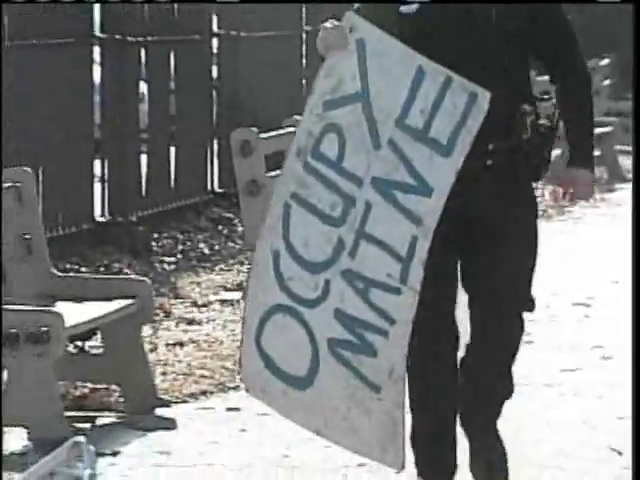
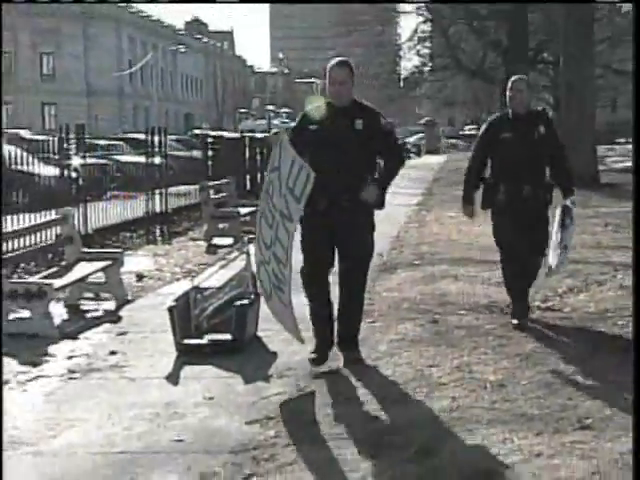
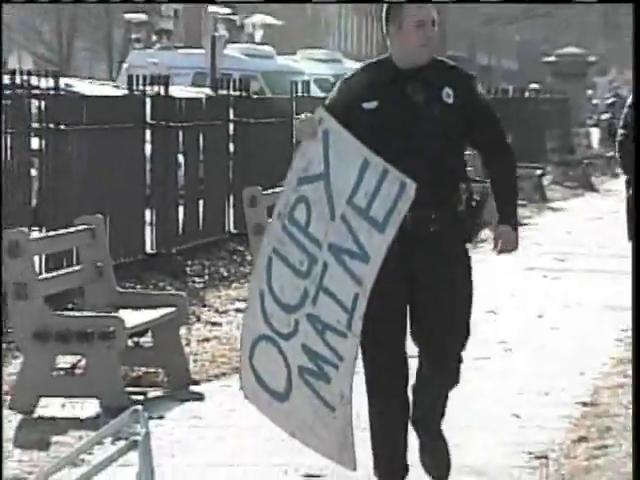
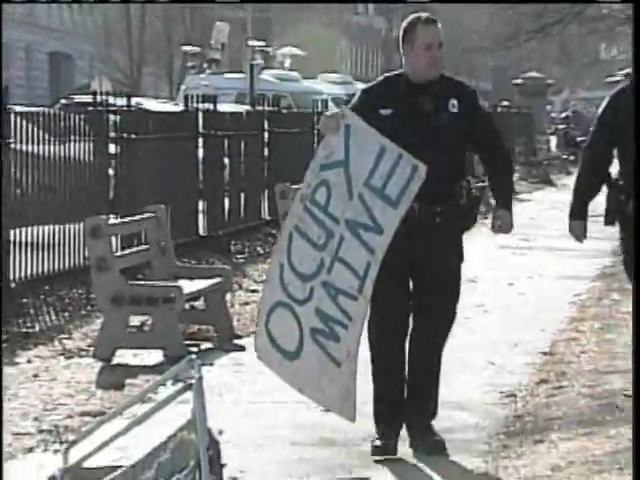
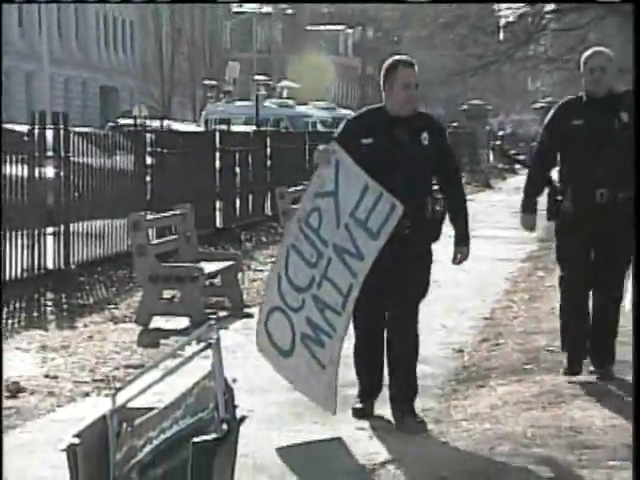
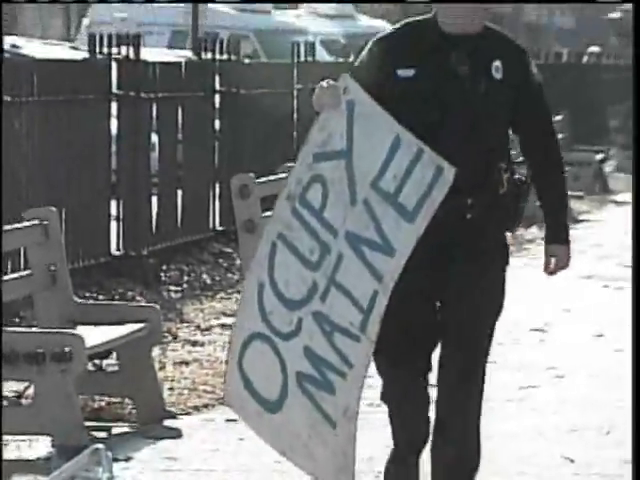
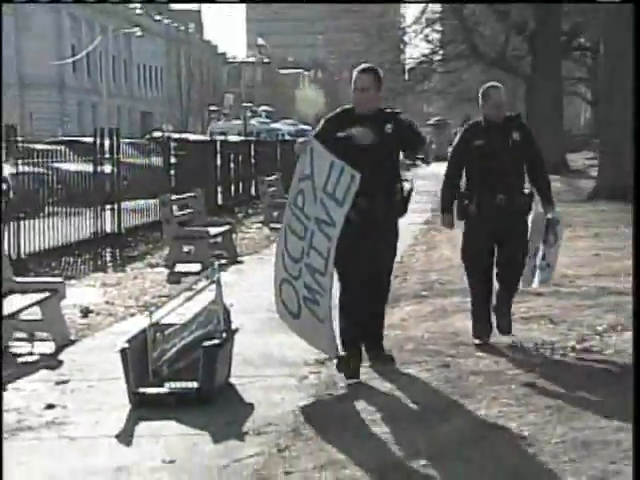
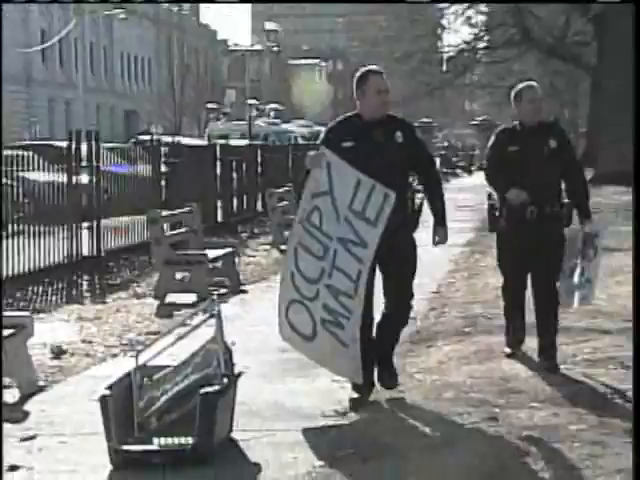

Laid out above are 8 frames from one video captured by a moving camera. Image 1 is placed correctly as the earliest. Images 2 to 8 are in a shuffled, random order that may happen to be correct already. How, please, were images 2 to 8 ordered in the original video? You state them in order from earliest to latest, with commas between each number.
6, 3, 4, 5, 8, 7, 2
